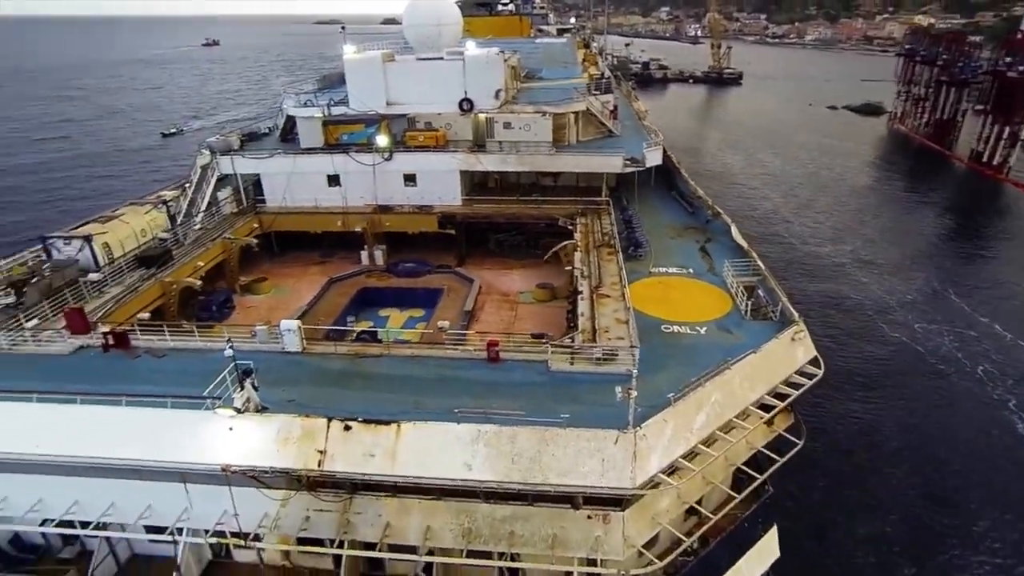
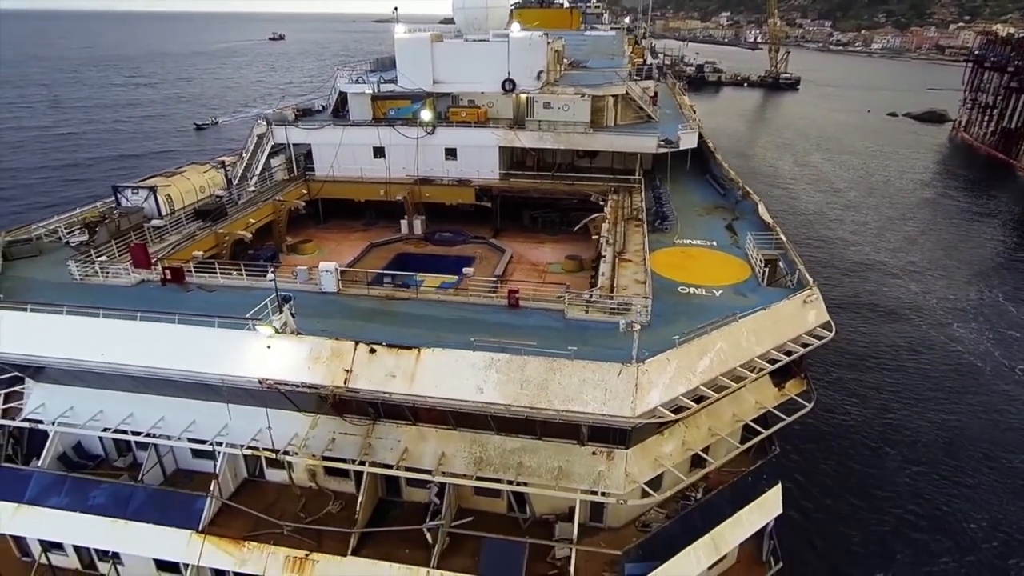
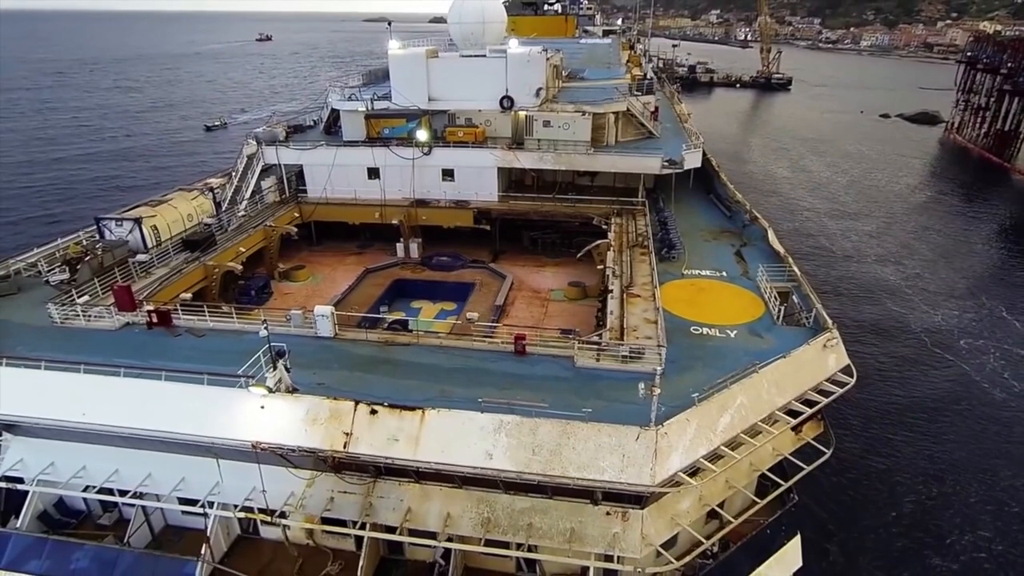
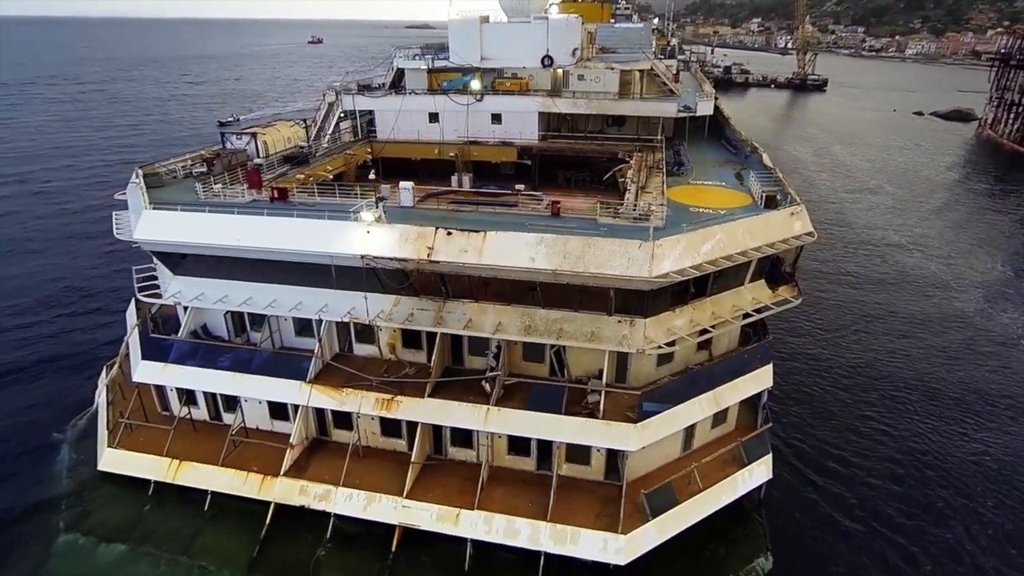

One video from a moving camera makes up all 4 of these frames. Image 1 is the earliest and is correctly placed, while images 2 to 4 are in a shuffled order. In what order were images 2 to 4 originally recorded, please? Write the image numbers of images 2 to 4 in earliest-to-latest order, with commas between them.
3, 2, 4
